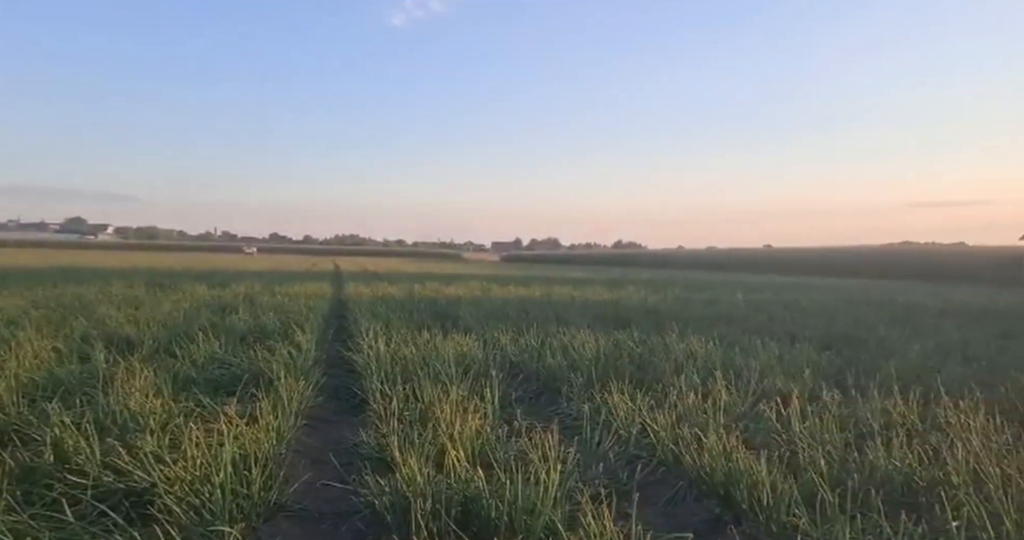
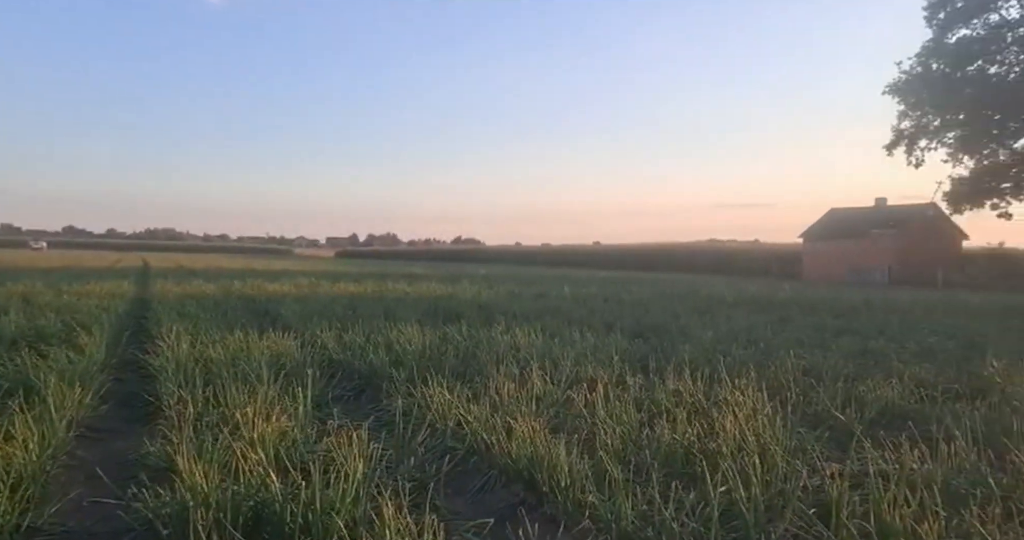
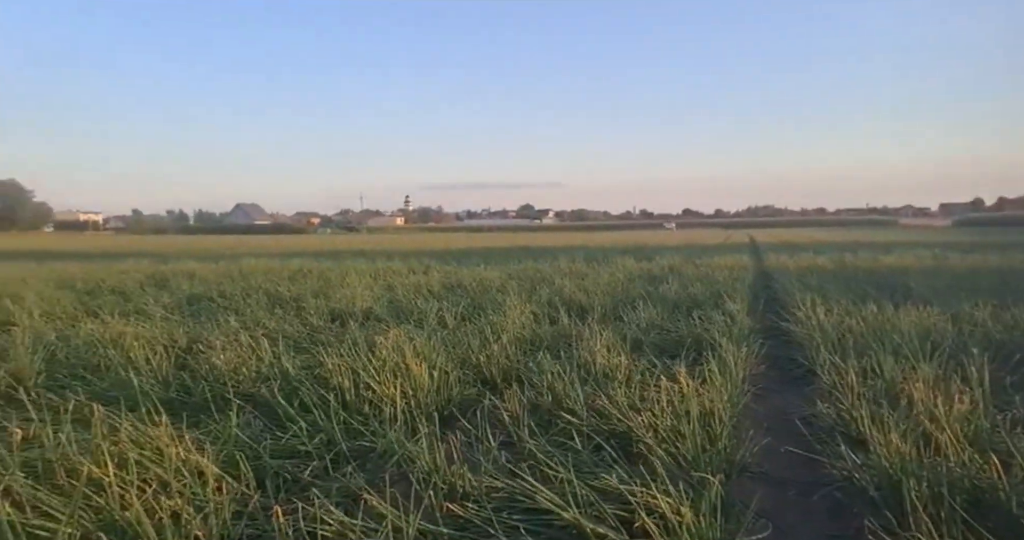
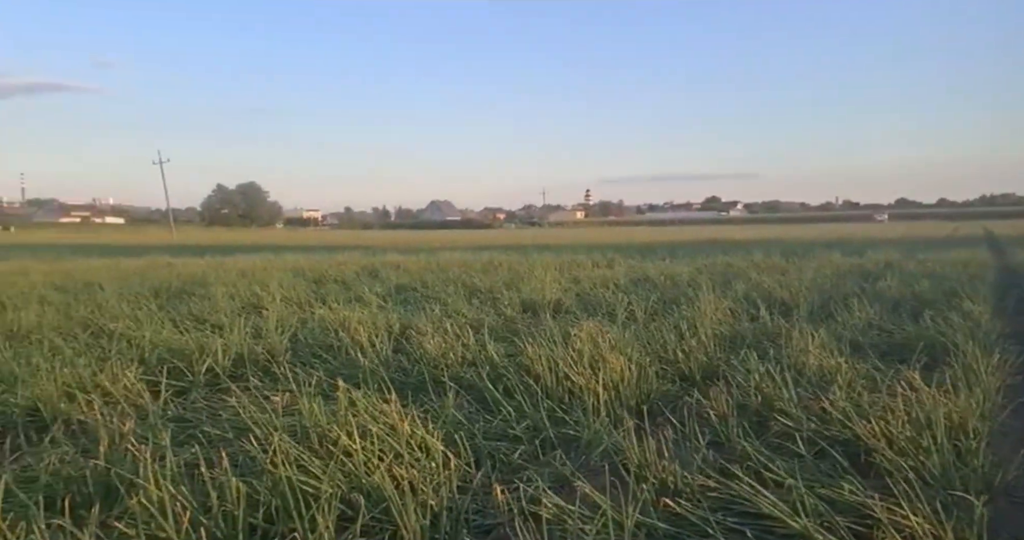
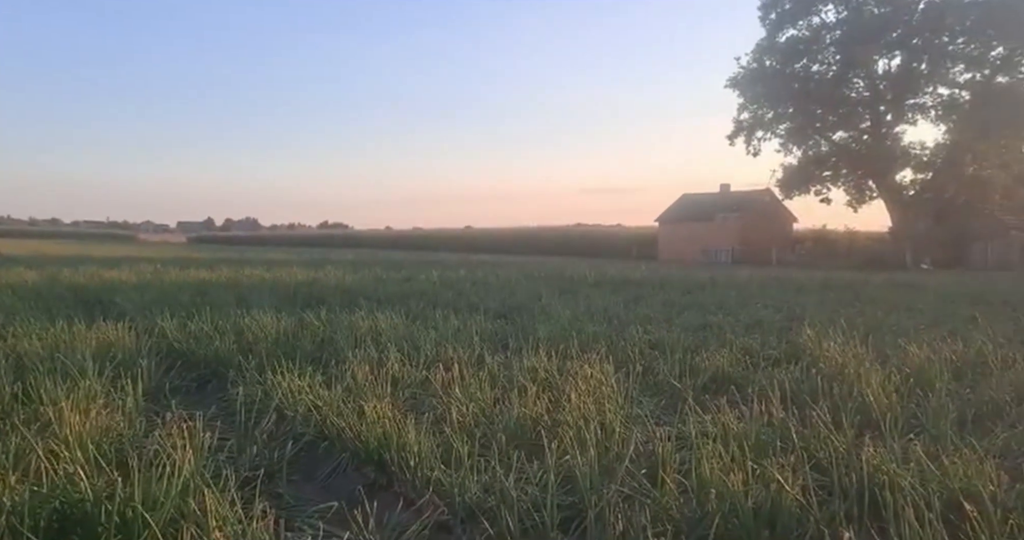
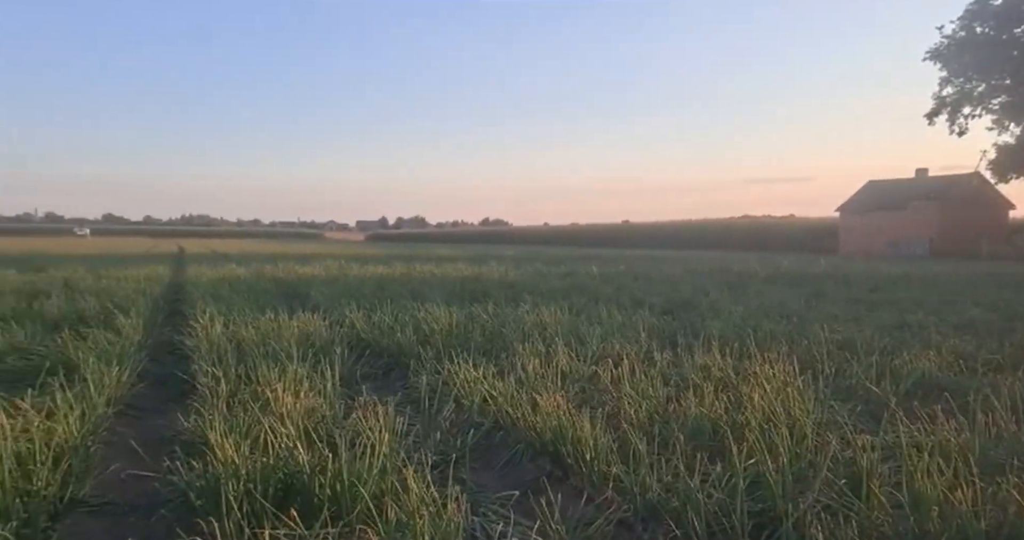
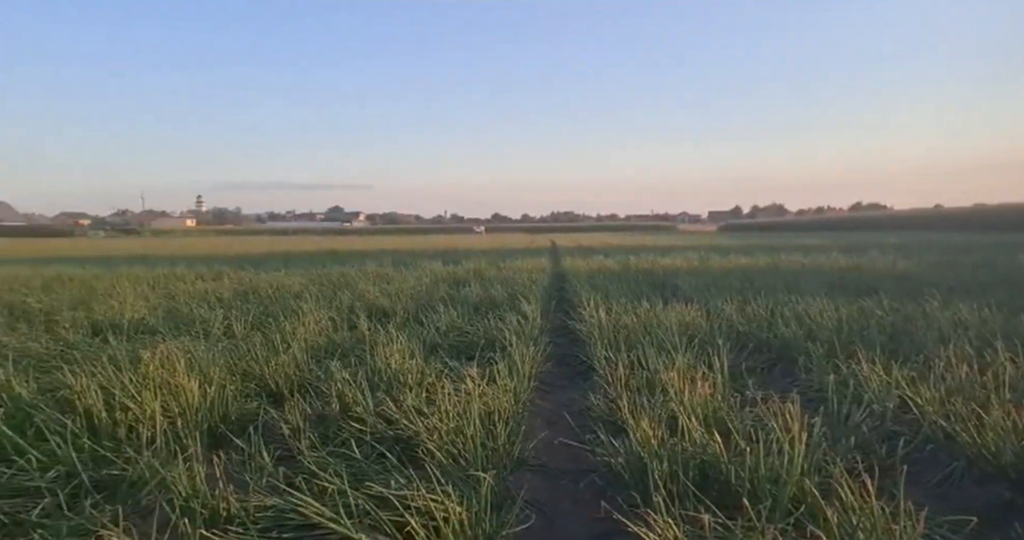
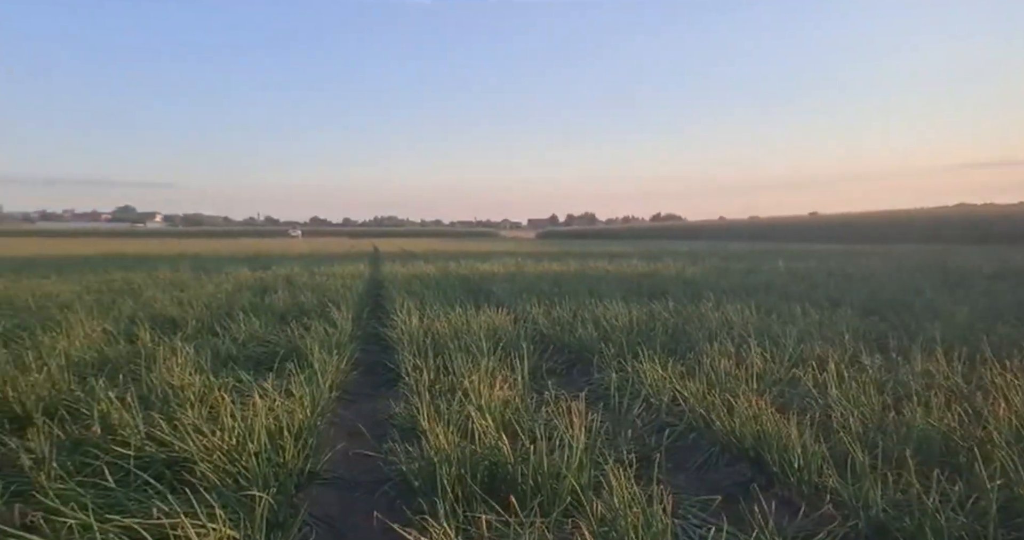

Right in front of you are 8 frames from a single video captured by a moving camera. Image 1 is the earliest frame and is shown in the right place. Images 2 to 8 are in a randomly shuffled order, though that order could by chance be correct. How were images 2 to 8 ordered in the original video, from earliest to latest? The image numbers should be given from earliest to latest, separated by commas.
2, 5, 6, 8, 7, 3, 4
